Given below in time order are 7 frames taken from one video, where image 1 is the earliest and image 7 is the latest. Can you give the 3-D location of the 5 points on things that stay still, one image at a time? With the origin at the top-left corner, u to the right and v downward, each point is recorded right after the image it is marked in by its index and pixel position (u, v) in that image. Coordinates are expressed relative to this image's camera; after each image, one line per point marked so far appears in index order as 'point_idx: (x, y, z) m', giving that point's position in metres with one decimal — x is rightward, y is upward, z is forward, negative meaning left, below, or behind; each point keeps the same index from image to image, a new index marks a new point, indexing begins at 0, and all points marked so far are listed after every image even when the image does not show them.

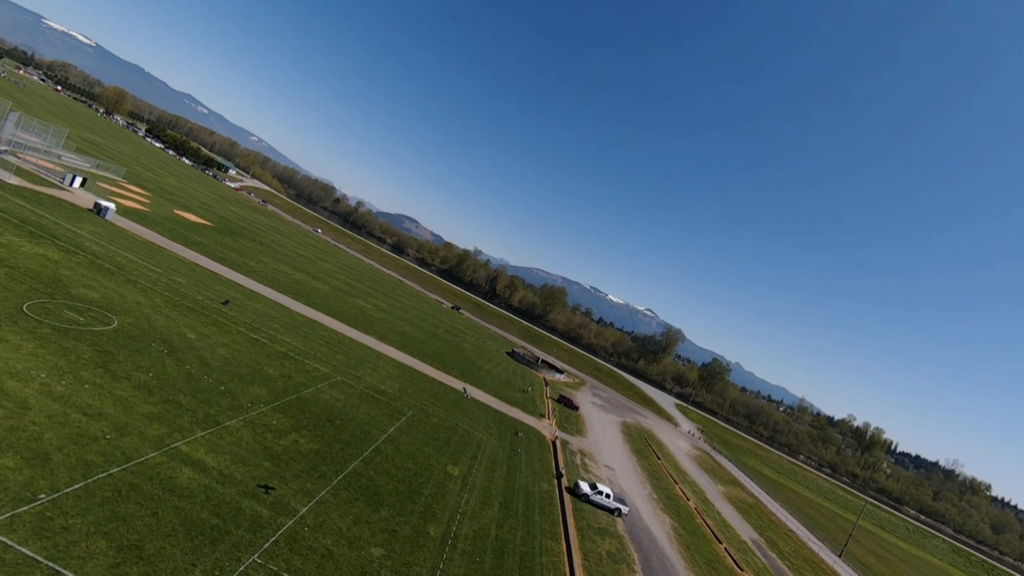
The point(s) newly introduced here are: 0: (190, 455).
0: (-11.0, -5.7, +14.7) m
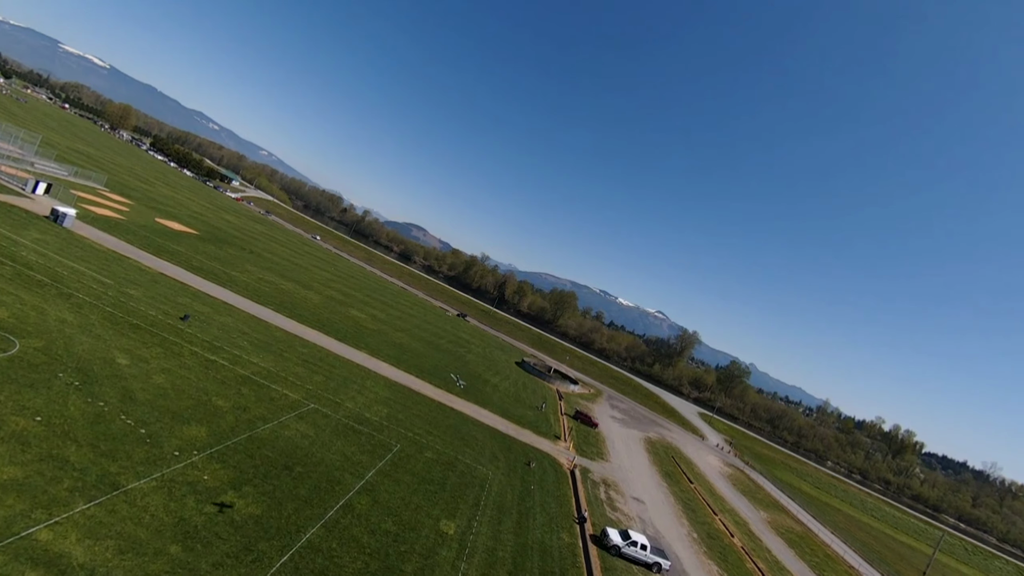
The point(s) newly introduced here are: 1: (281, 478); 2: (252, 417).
0: (-10.8, -6.0, +10.0) m
1: (-8.5, -7.0, +15.9) m
2: (-11.4, -5.7, +19.0) m
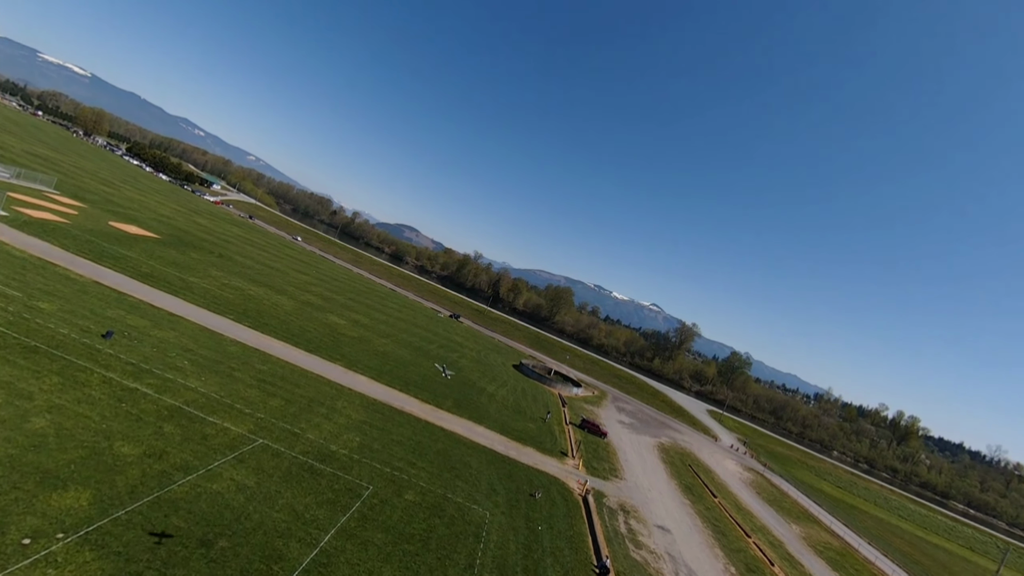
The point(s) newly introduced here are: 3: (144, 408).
0: (-10.6, -6.3, +5.4) m
1: (-8.4, -7.2, +11.3) m
2: (-11.4, -6.0, +14.4) m
3: (-14.5, -4.7, +17.0) m
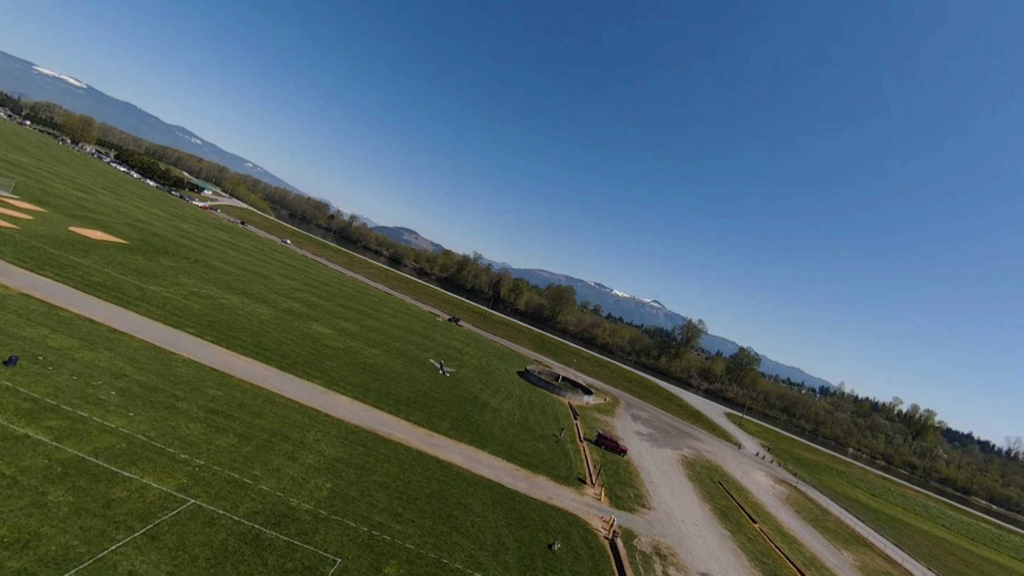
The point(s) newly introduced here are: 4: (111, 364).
0: (-10.2, -6.6, +1.0) m
1: (-8.0, -7.4, +6.8) m
2: (-11.0, -6.3, +9.9) m
3: (-14.1, -5.2, +12.6) m
4: (-18.7, -3.4, +20.1) m
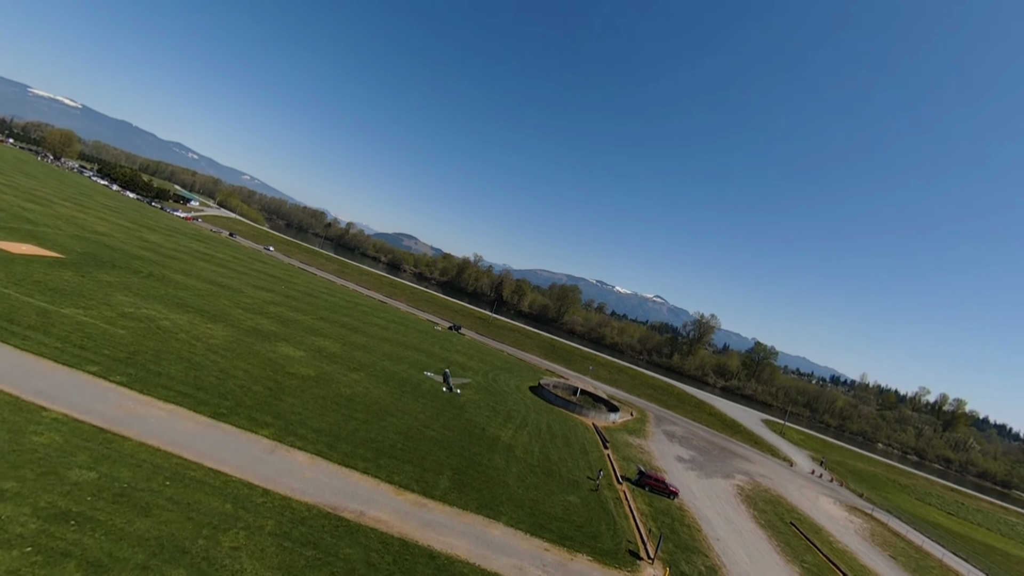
0: (-9.3, -7.2, -6.4) m
1: (-7.0, -7.9, -0.5) m
2: (-10.1, -6.9, +2.6) m
3: (-13.3, -5.9, +5.3) m
4: (-17.8, -4.4, +12.8) m
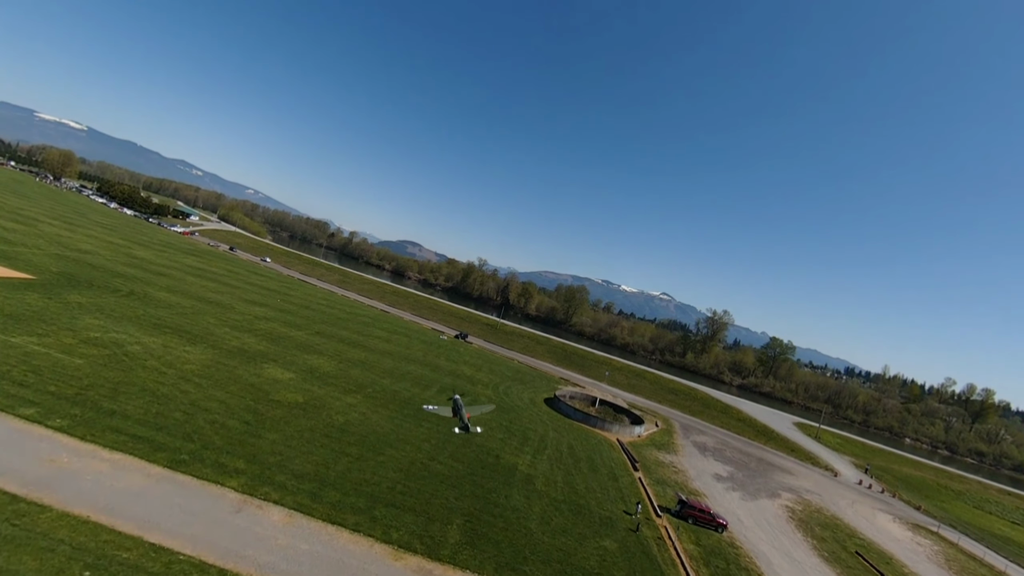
0: (-8.8, -7.6, -9.9) m
1: (-6.4, -8.3, -4.1) m
2: (-9.5, -7.5, -1.0) m
3: (-12.6, -6.6, +1.8) m
4: (-17.1, -5.3, +9.3) m
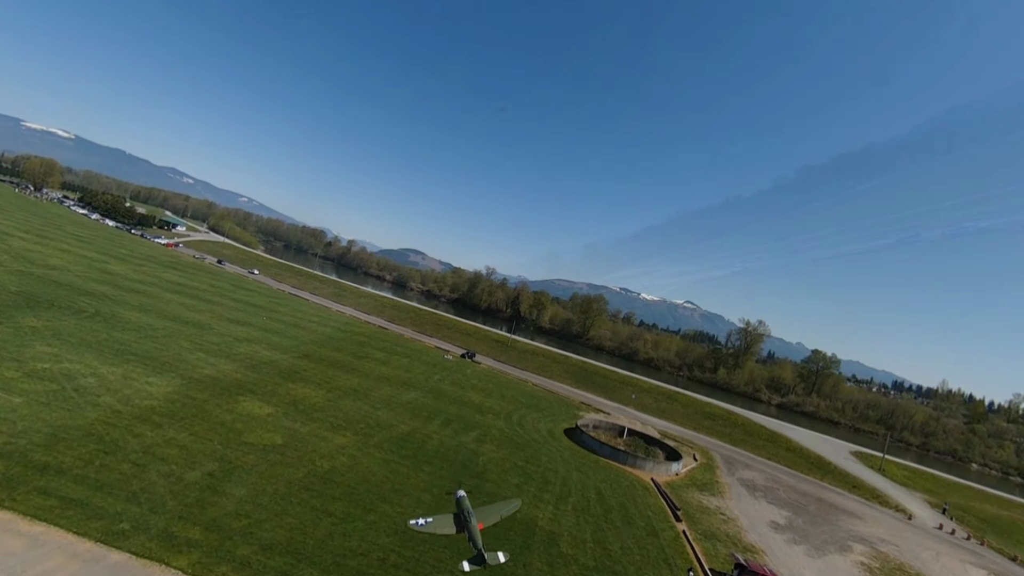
0: (-11.3, -7.2, -14.9) m
1: (-8.6, -8.0, -9.2) m
2: (-11.5, -7.4, -5.9) m
3: (-14.5, -6.6, -2.9) m
4: (-18.6, -5.6, +4.9) m
